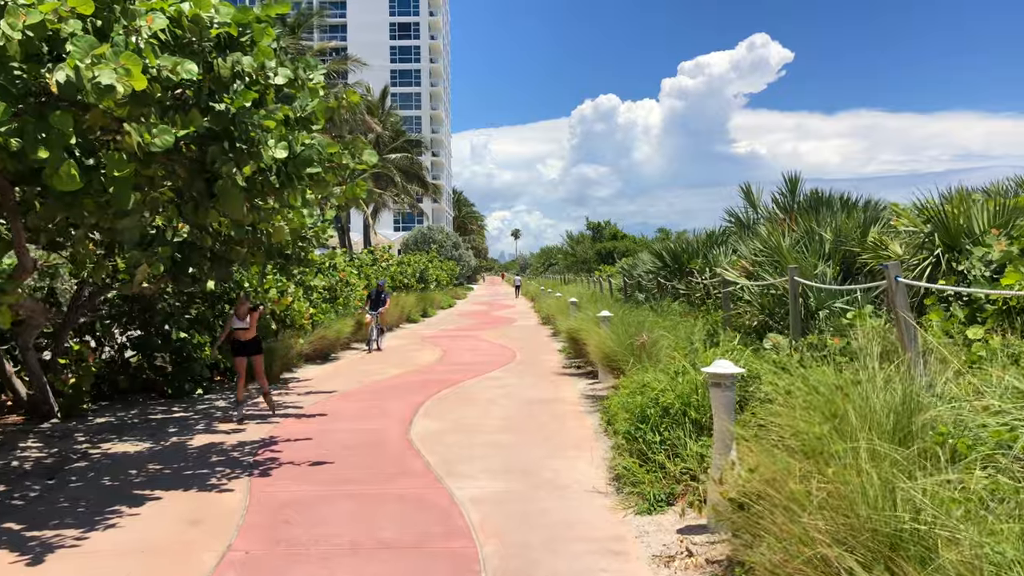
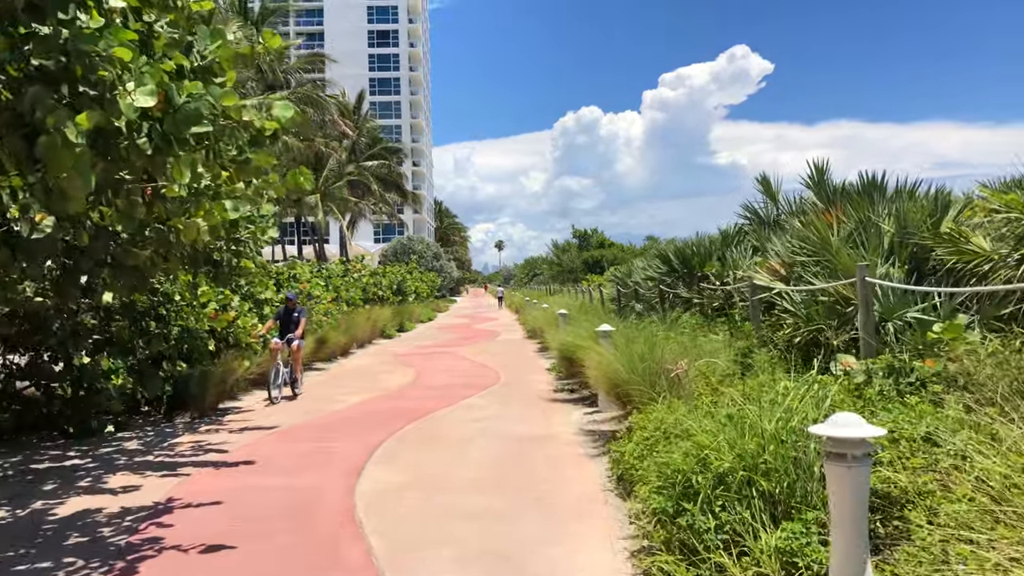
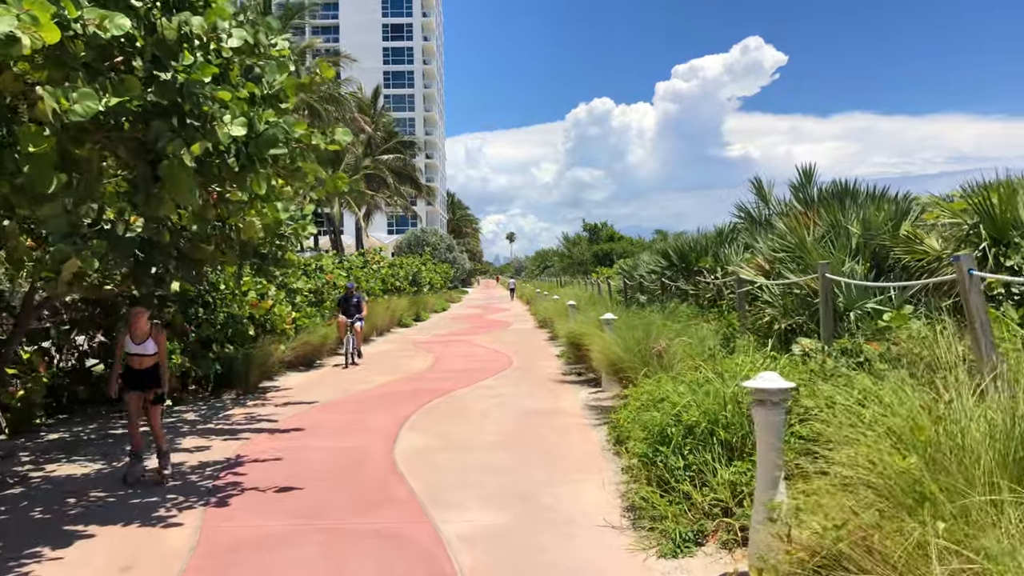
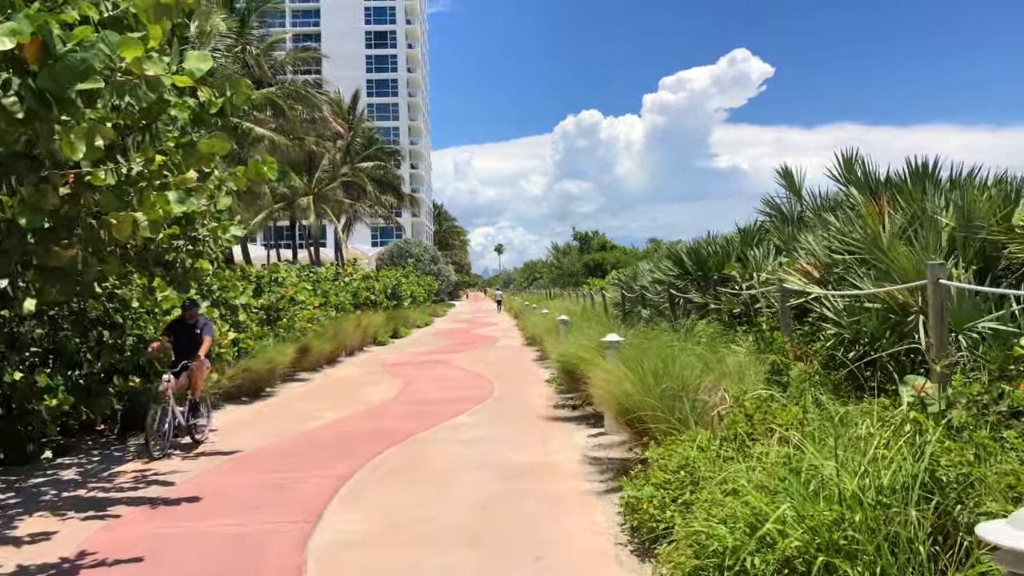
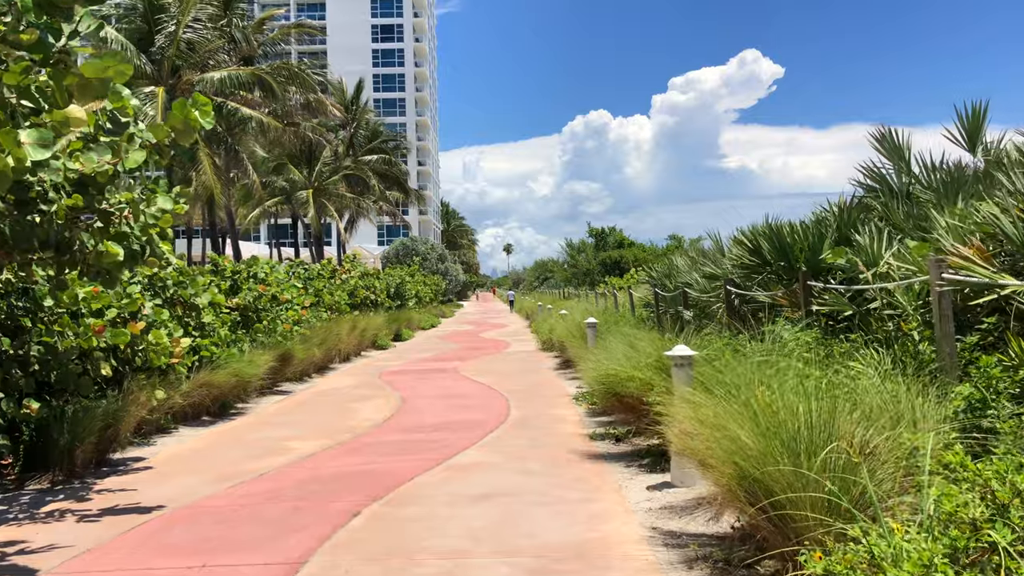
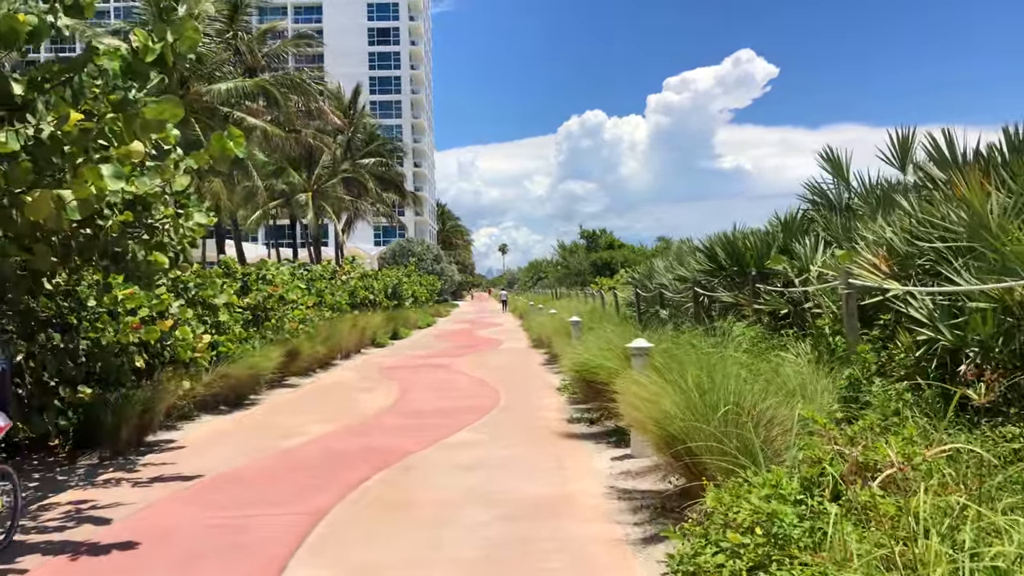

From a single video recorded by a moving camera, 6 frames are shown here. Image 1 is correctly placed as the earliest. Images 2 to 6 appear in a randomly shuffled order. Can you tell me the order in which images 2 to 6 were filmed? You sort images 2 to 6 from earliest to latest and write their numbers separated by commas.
3, 2, 4, 6, 5
